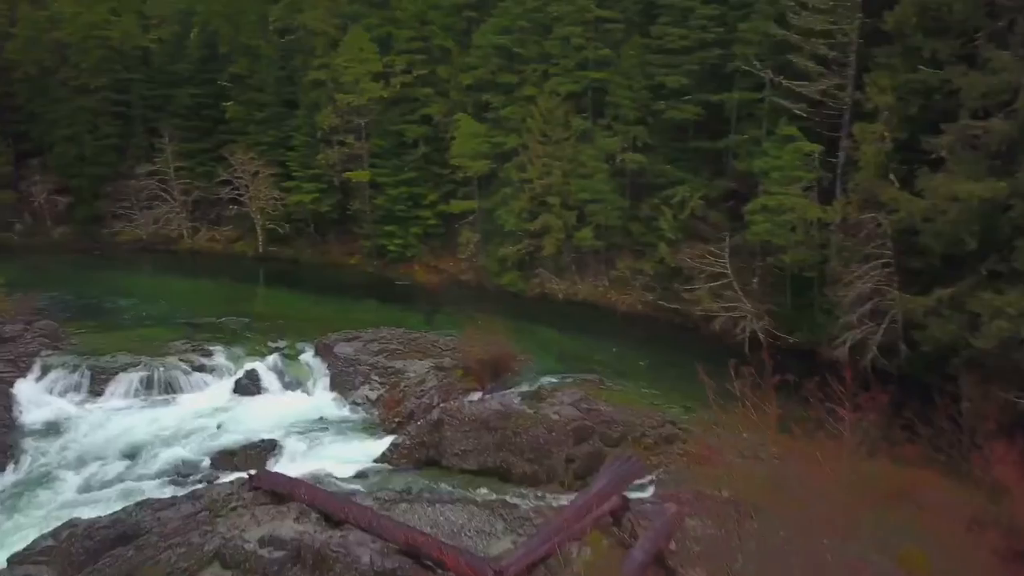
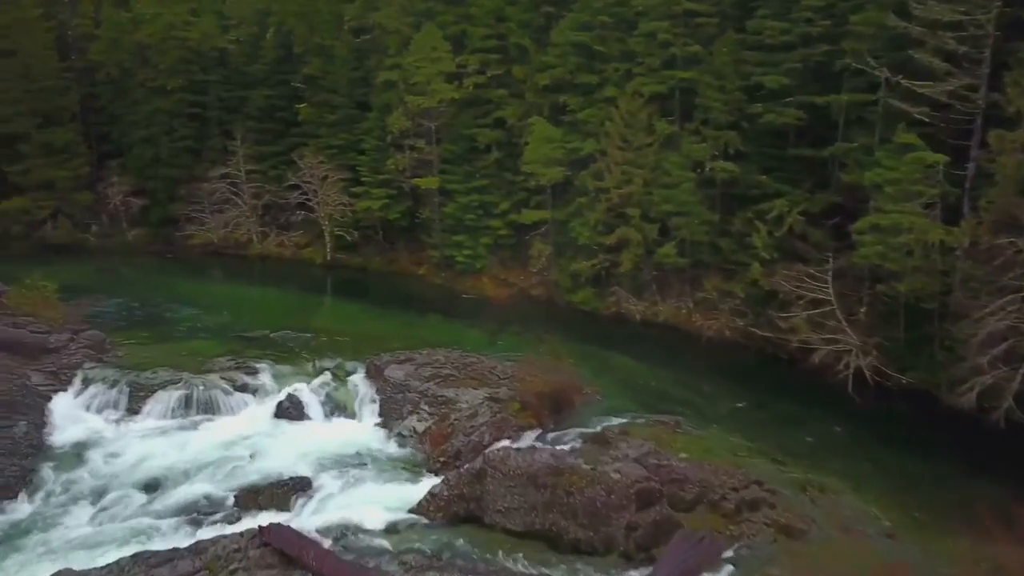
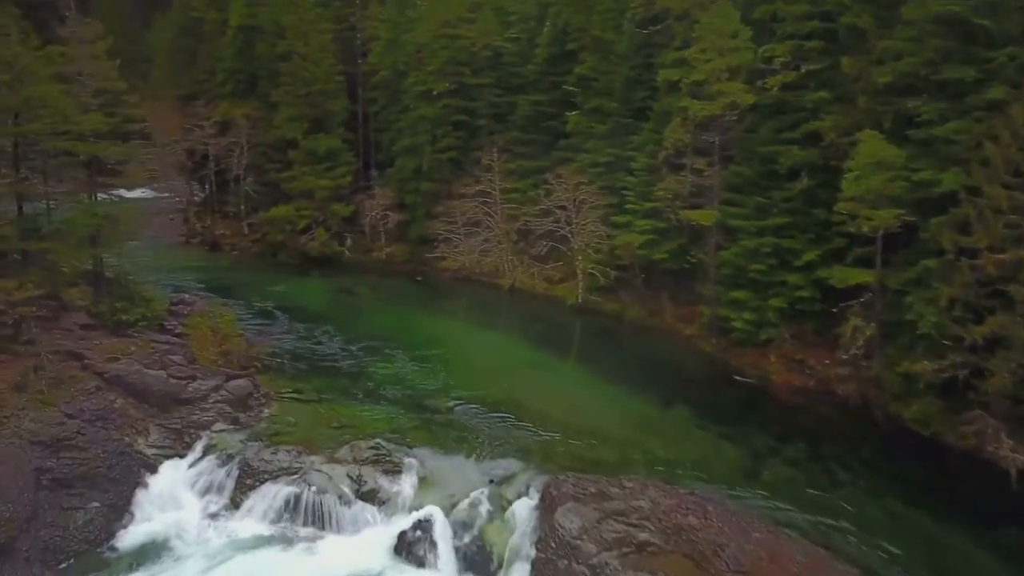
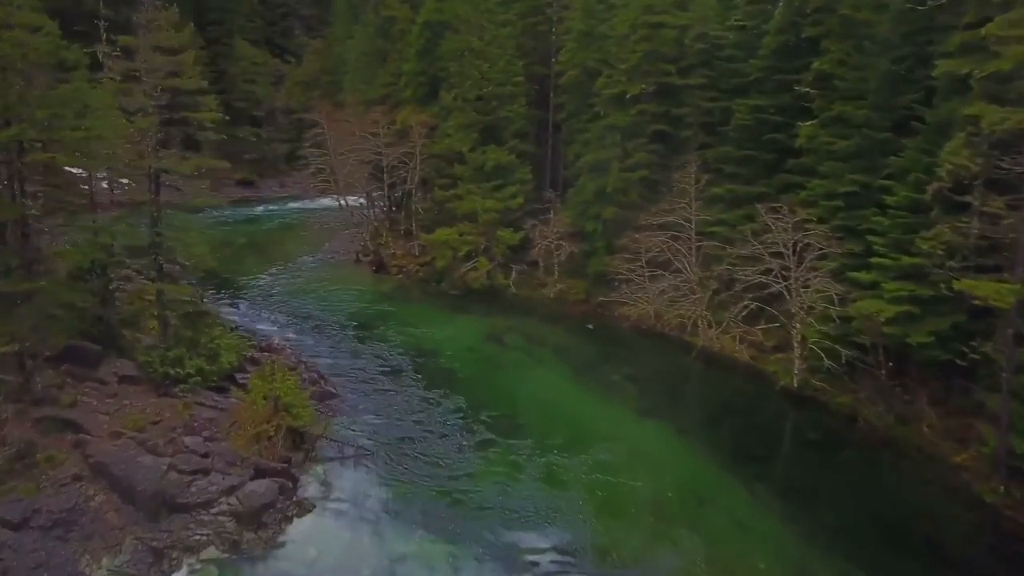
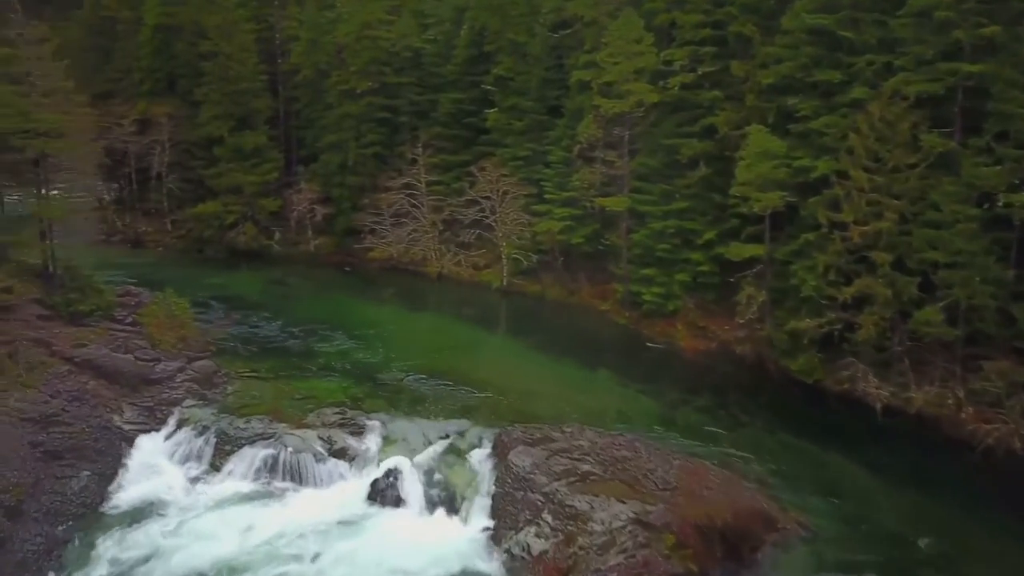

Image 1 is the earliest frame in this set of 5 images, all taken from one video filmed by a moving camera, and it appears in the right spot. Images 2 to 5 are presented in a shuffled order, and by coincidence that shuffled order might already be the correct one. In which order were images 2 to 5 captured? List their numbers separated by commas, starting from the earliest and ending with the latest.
2, 5, 3, 4
